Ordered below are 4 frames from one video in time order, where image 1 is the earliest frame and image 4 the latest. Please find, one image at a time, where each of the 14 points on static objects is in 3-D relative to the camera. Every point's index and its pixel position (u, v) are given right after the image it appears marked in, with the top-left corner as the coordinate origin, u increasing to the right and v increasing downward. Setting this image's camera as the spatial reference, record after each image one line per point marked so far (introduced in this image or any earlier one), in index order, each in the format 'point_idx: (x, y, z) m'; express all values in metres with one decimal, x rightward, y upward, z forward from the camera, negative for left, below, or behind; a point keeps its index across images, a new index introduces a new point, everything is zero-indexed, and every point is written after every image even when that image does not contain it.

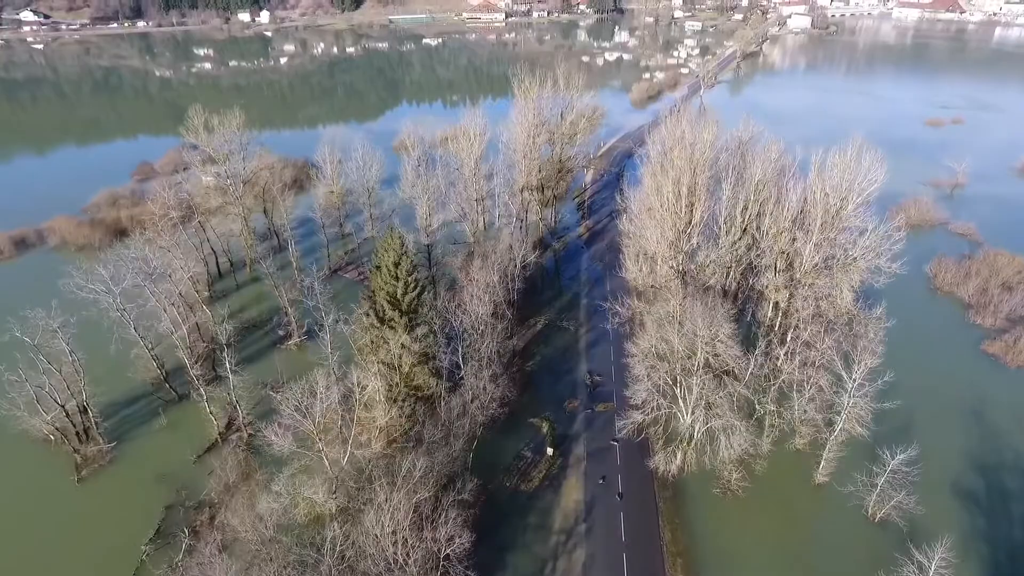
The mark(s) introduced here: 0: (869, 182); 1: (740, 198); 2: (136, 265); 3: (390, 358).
0: (+8.6, +2.6, +15.1) m
1: (+5.8, +2.3, +15.9) m
2: (-9.9, +0.6, +16.4) m
3: (-2.9, -1.7, +14.7) m
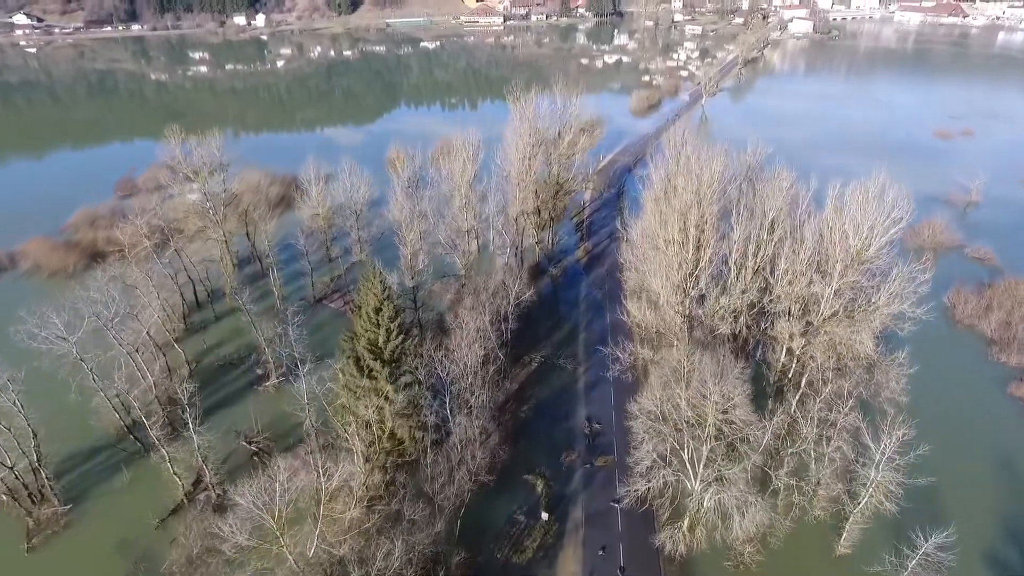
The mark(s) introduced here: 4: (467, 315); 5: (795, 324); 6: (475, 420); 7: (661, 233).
0: (+8.5, +1.5, +13.9) m
1: (+5.7, +1.2, +14.7) m
2: (-10.1, -0.5, +15.1) m
3: (-3.1, -2.7, +13.4) m
4: (-1.1, -0.7, +15.6) m
5: (+6.4, -0.8, +14.1) m
6: (-0.8, -3.1, +14.7) m
7: (+3.7, +1.4, +15.7) m
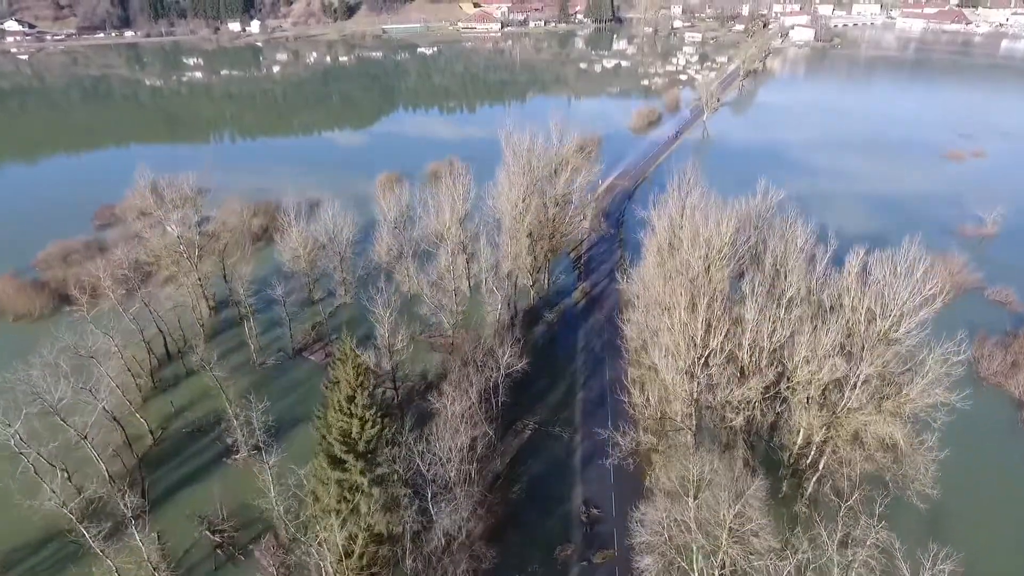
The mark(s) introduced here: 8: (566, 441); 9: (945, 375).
0: (+8.2, -0.2, +12.5) m
1: (+5.4, -0.5, +13.3) m
2: (-10.3, -2.2, +13.7) m
3: (-3.3, -4.4, +12.0) m
4: (-1.4, -2.4, +14.2) m
5: (+6.1, -2.5, +12.7) m
6: (-1.1, -4.8, +13.2) m
7: (+3.5, -0.3, +14.2) m
8: (+1.5, -4.2, +17.1) m
9: (+8.6, -1.8, +12.6) m
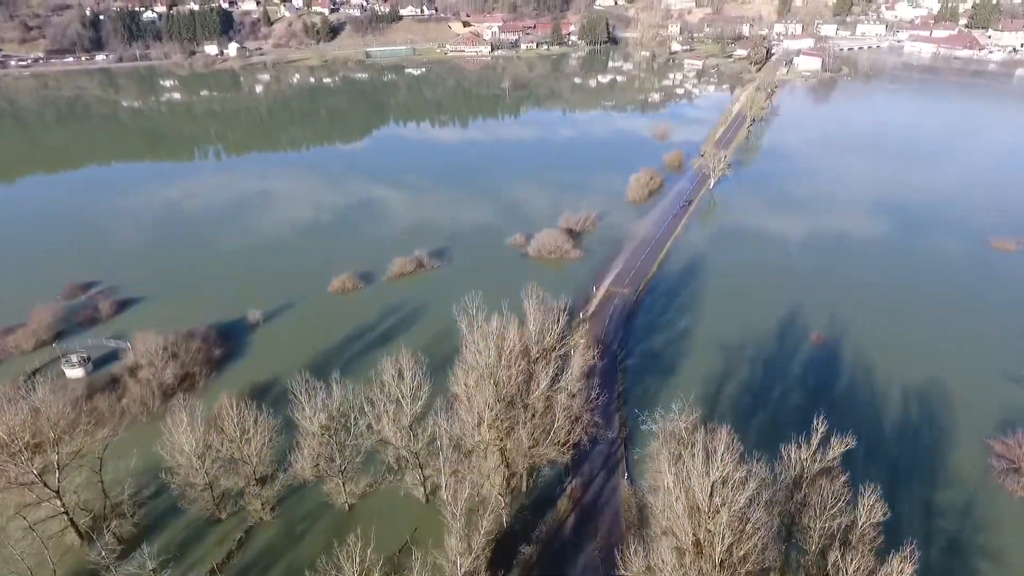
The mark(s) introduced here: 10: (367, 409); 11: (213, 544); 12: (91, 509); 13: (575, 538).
0: (+7.3, -6.4, +7.0) m
1: (+4.5, -6.7, +7.7) m
2: (-11.2, -8.5, +8.0) m
3: (-4.2, -10.7, +6.4) m
4: (-2.3, -8.7, +8.6) m
5: (+5.2, -8.7, +7.1) m
6: (-2.0, -11.1, +7.6) m
7: (+2.6, -6.6, +8.7) m
8: (+0.5, -10.5, +11.5) m
9: (+7.7, -8.0, +7.0) m
10: (-4.2, -3.7, +18.1) m
11: (-8.4, -7.3, +17.4) m
12: (-11.6, -6.2, +17.4) m
13: (+1.7, -7.2, +17.8) m
